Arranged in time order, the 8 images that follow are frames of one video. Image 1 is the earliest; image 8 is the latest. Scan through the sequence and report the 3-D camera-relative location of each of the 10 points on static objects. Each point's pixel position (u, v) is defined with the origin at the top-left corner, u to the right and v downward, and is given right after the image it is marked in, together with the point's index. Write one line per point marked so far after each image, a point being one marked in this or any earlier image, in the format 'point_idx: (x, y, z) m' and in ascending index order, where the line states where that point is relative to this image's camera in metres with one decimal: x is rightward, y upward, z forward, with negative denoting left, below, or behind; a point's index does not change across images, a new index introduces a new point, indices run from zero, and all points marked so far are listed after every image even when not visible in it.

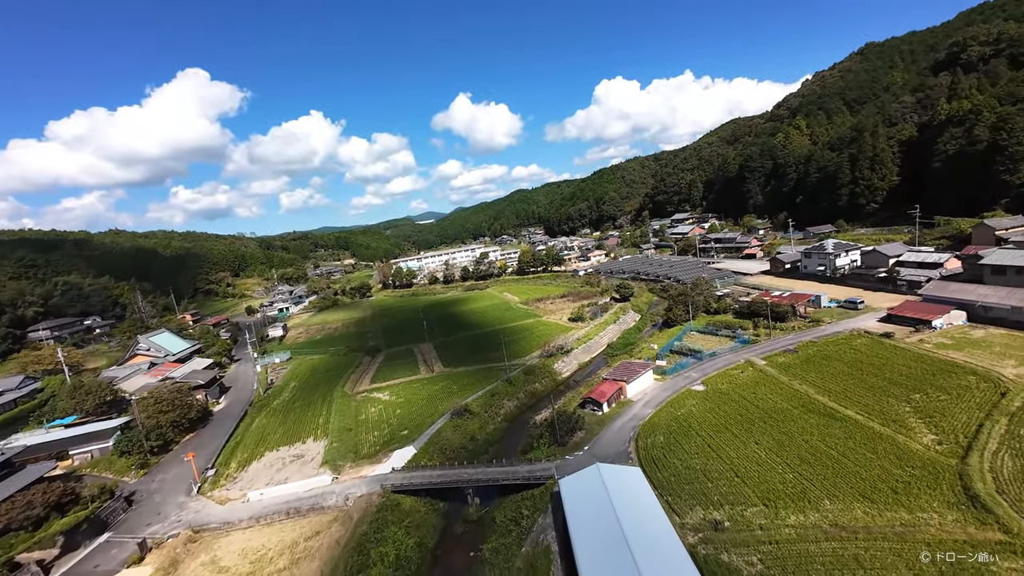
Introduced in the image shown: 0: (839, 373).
0: (+13.1, -3.4, +17.0) m
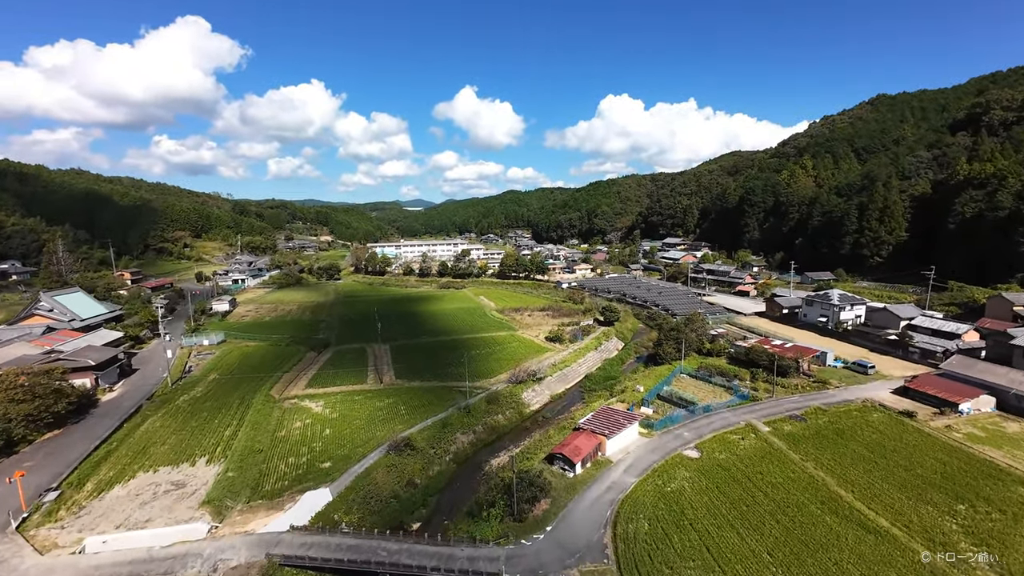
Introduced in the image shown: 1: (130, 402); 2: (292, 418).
0: (+11.6, -5.7, +14.2) m
1: (-16.5, -4.9, +18.4) m
2: (-9.3, -5.5, +18.1) m
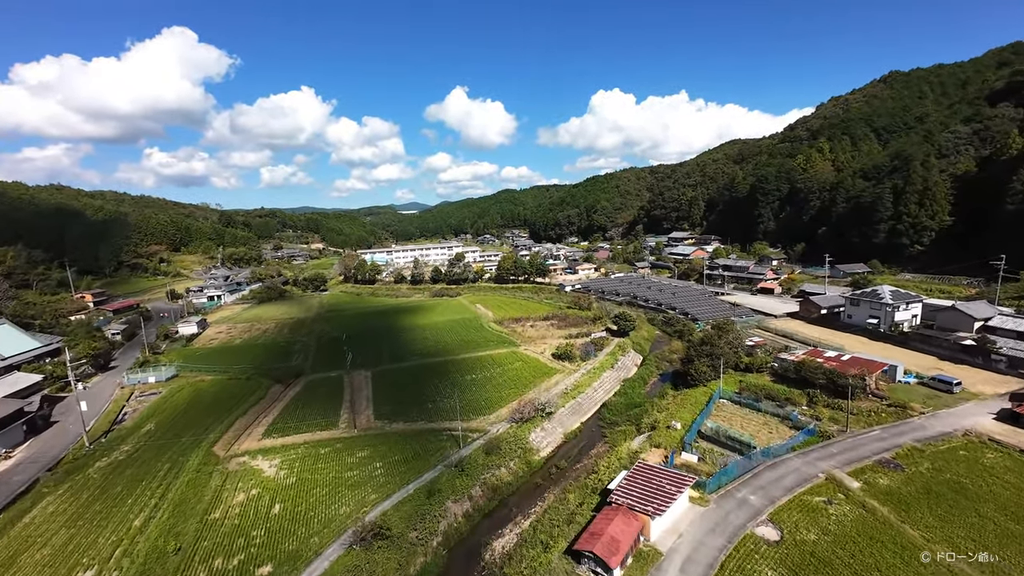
0: (+11.8, -5.9, +10.1) m
1: (-16.3, -6.2, +14.3) m
2: (-9.1, -6.6, +14.0) m
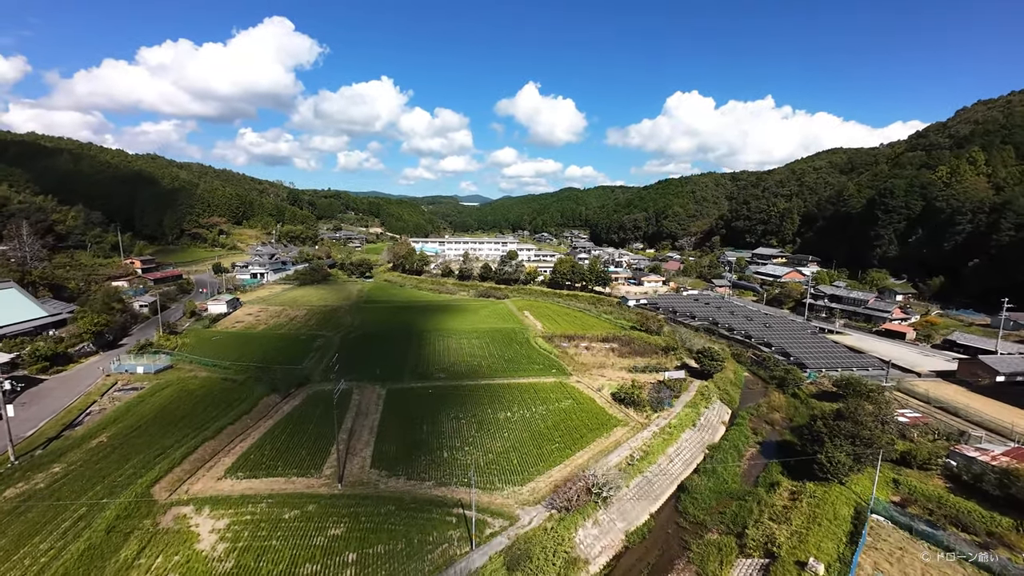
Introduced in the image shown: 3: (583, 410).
0: (+11.9, -7.8, +3.4) m
1: (-15.4, -5.4, +10.9) m
2: (-8.4, -6.4, +9.8) m
3: (+3.1, -5.3, +18.6) m
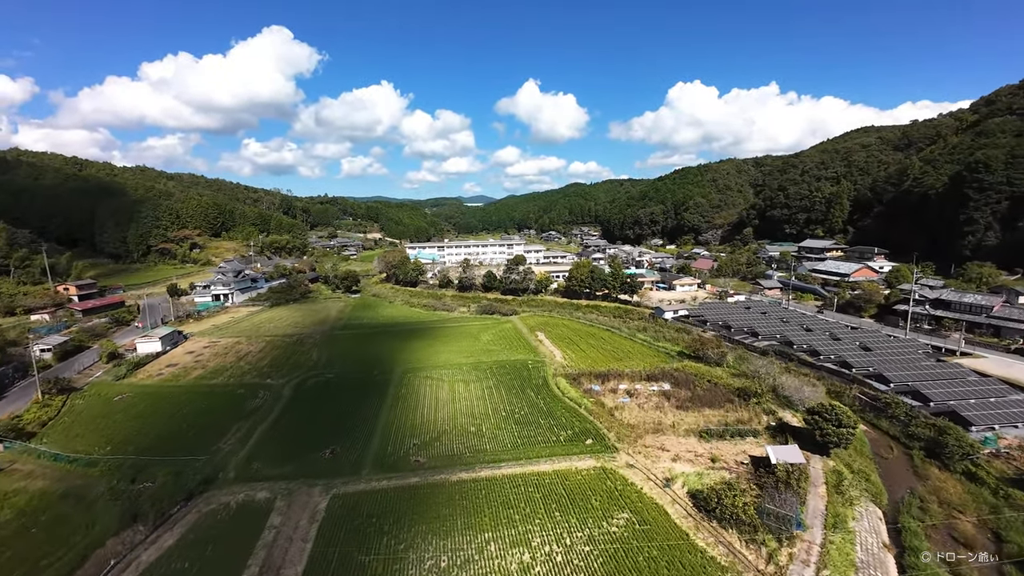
0: (+12.2, -8.6, -4.5) m
1: (-15.0, -7.2, +3.6) m
2: (-8.0, -8.0, +2.3) m
3: (+3.6, -6.4, +10.8) m
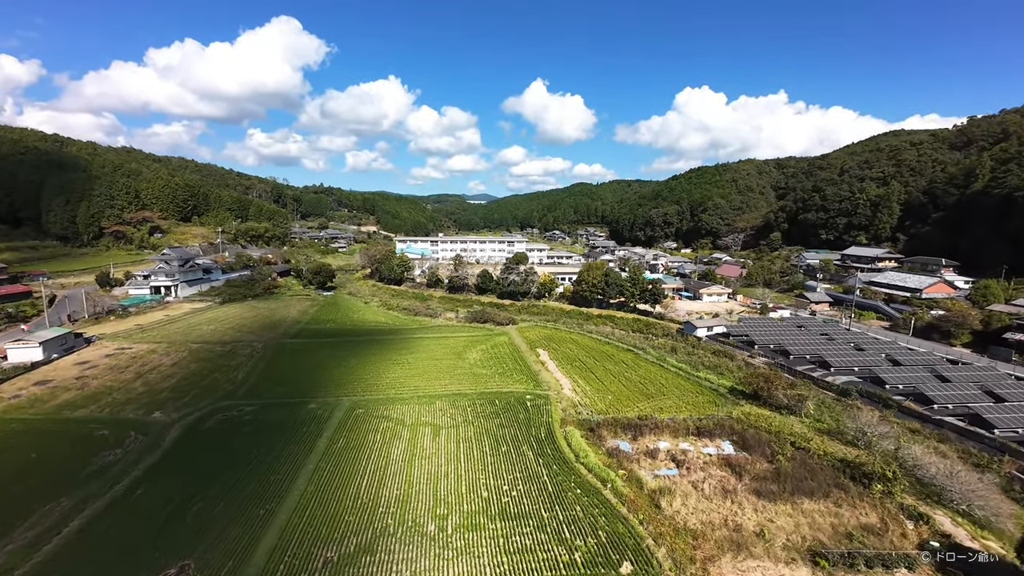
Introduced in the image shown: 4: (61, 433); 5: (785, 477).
0: (+11.6, -9.3, -11.1) m
1: (-15.5, -7.0, -3.0) m
2: (-8.5, -8.0, -4.3) m
3: (+3.2, -6.8, +4.2) m
4: (-15.2, -4.7, +14.3) m
5: (+7.8, -5.4, +12.3) m
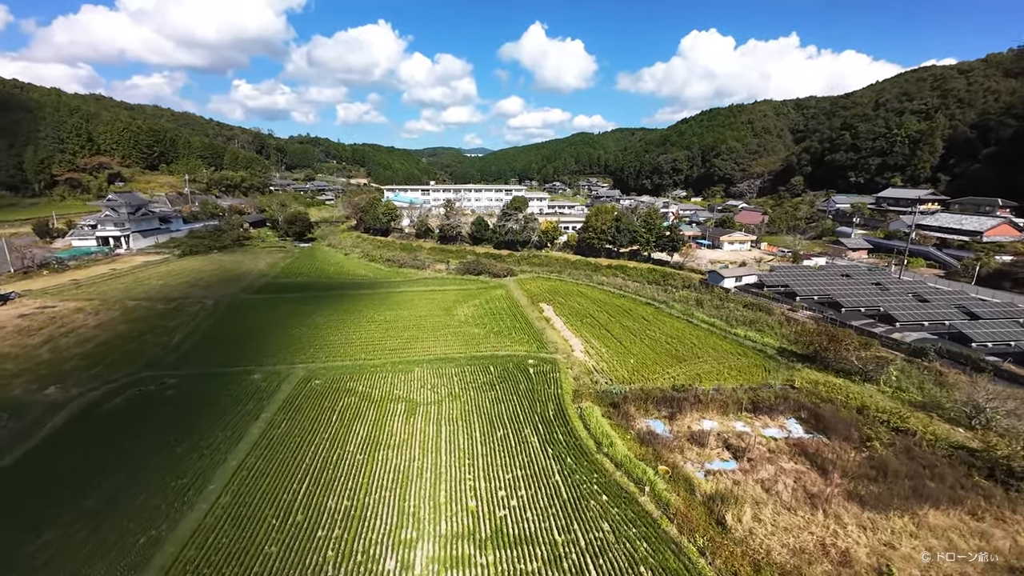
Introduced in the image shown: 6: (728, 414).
0: (+11.7, -10.0, -14.1) m
1: (-15.4, -7.1, -6.3) m
2: (-8.5, -8.2, -7.4) m
3: (+3.2, -6.0, +0.9) m
4: (-15.2, -3.1, +10.8) m
5: (+7.8, -3.8, +8.8) m
6: (+5.7, -3.2, +11.2) m
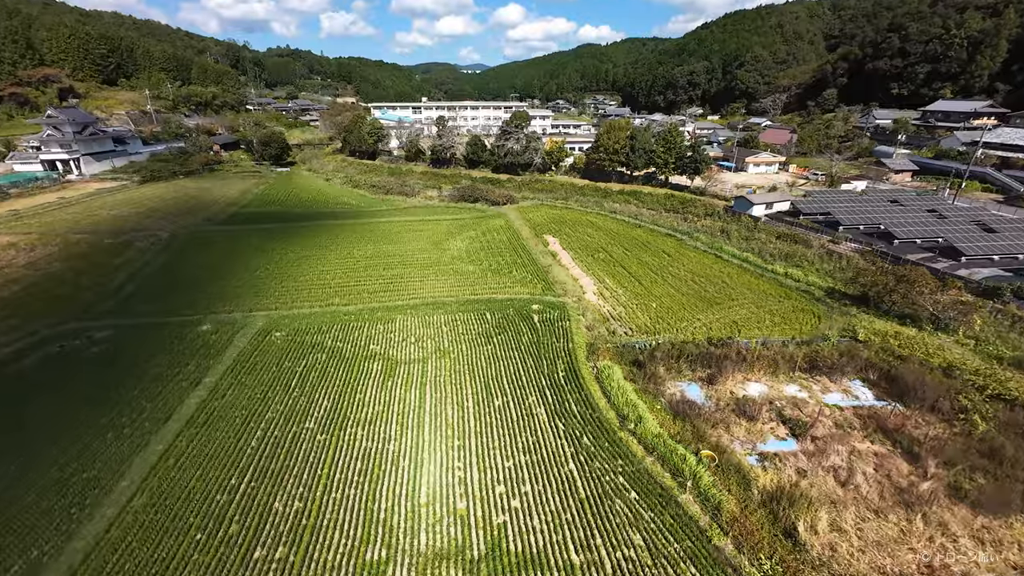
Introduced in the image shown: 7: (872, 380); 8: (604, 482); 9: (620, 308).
0: (+11.8, -12.6, -14.7) m
1: (-15.4, -8.6, -7.5) m
2: (-8.5, -9.8, -8.5) m
3: (+3.2, -6.3, -0.6) m
4: (-15.2, -1.8, +8.7) m
5: (+7.8, -2.7, +6.8) m
6: (+5.7, -1.7, +9.1) m
7: (+7.6, -1.8, +8.9) m
8: (+1.5, -2.9, +6.9) m
9: (+3.1, -0.4, +12.2) m
